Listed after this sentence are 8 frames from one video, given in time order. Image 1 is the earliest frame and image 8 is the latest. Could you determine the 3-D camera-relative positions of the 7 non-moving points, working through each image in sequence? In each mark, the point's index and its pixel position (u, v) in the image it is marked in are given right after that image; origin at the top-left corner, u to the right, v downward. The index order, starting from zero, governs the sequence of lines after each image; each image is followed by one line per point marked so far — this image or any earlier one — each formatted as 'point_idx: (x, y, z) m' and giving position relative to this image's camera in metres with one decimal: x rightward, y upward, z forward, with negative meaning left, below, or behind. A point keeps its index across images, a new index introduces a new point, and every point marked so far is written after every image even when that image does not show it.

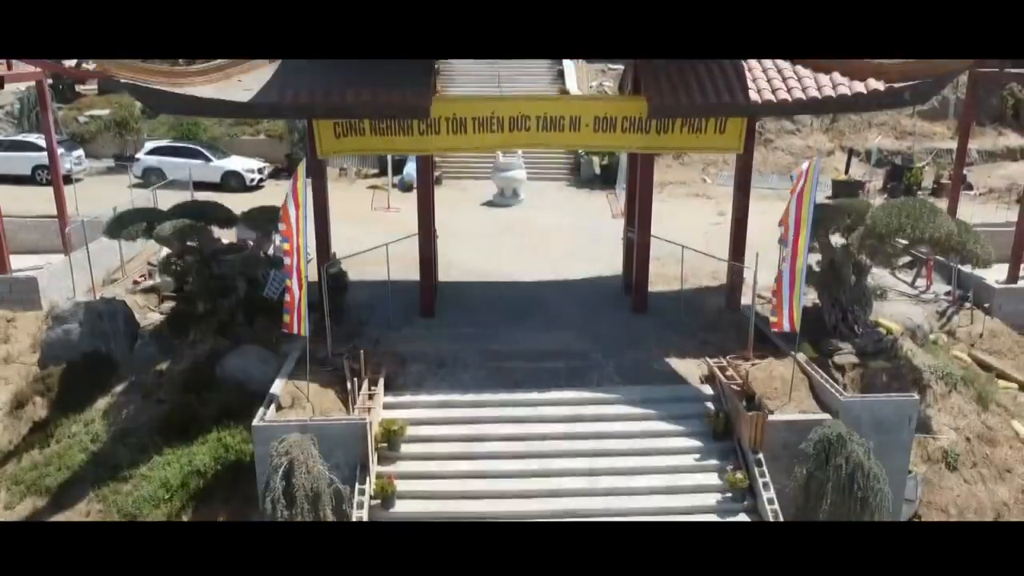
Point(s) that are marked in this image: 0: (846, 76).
0: (+3.9, +2.5, +11.7) m
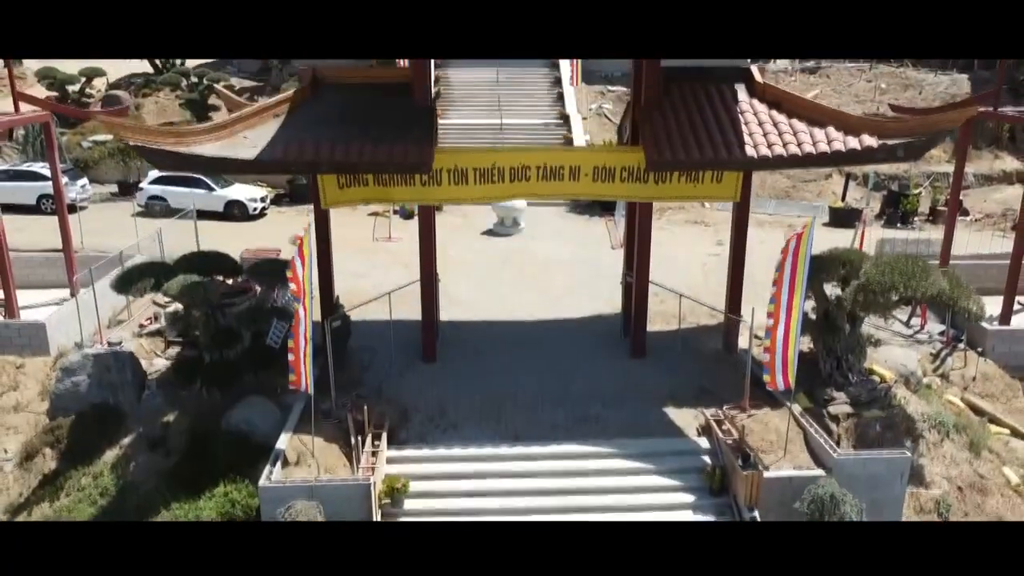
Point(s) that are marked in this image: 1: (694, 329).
0: (+3.9, +1.9, +11.9) m
1: (+2.8, -0.6, +15.0) m
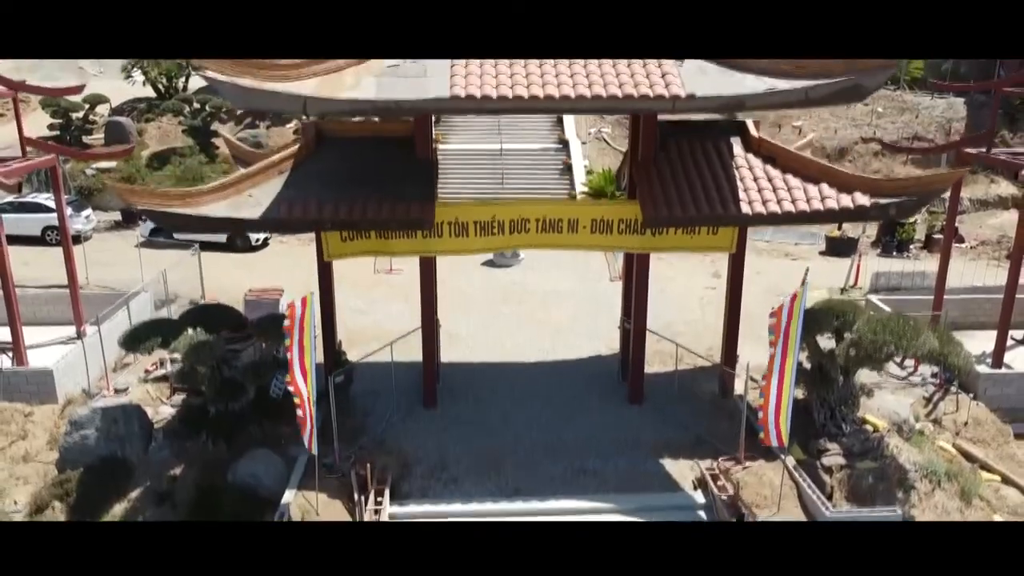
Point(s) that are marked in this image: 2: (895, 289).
0: (+3.9, +1.2, +12.1) m
1: (+2.8, -1.3, +15.3) m
2: (+7.5, 0.0, +19.5) m
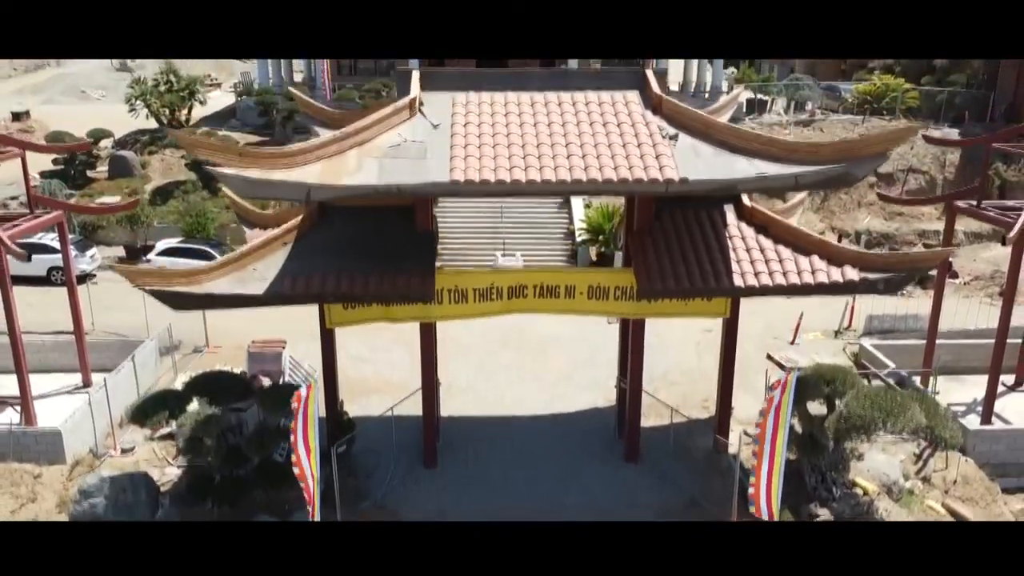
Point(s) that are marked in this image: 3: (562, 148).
0: (+3.9, +0.4, +12.4) m
1: (+2.7, -2.1, +15.6) m
2: (+7.4, -0.9, +19.8) m
3: (+0.6, +1.6, +11.5) m
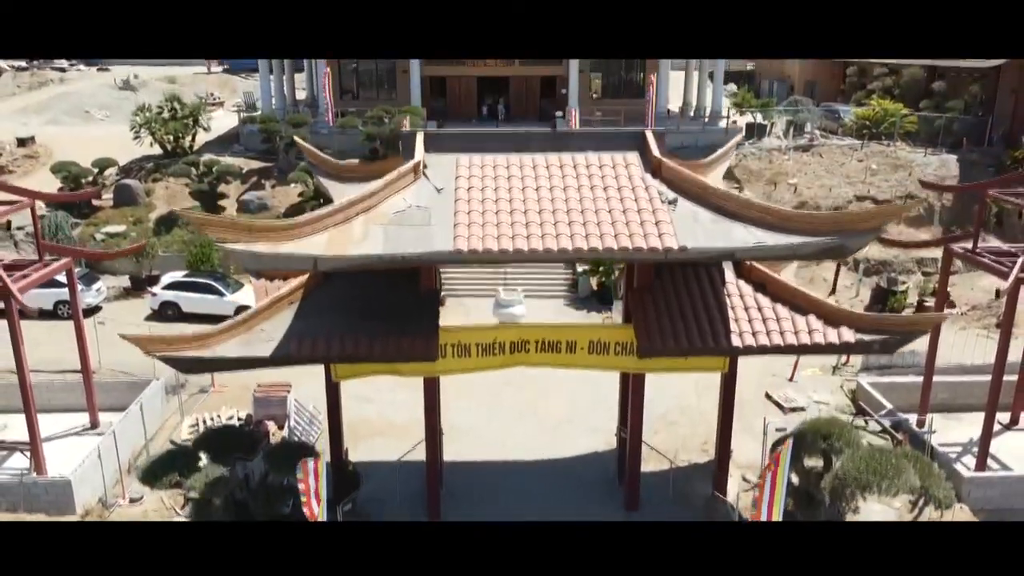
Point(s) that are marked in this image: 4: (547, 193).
0: (+3.9, -0.4, +12.7) m
1: (+2.8, -2.9, +15.8) m
2: (+7.5, -1.7, +20.0) m
3: (+0.6, +0.9, +11.7) m
4: (+0.4, +1.2, +12.2) m
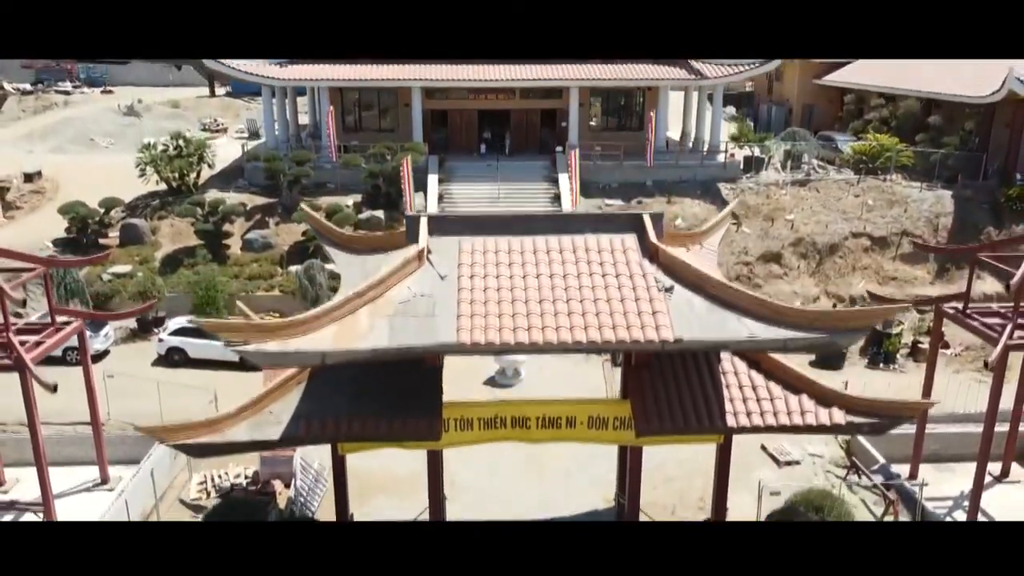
0: (+3.9, -1.4, +13.0) m
1: (+2.8, -3.9, +16.2) m
2: (+7.5, -2.7, +20.4) m
3: (+0.6, -0.2, +12.1) m
4: (+0.4, +0.1, +12.5) m
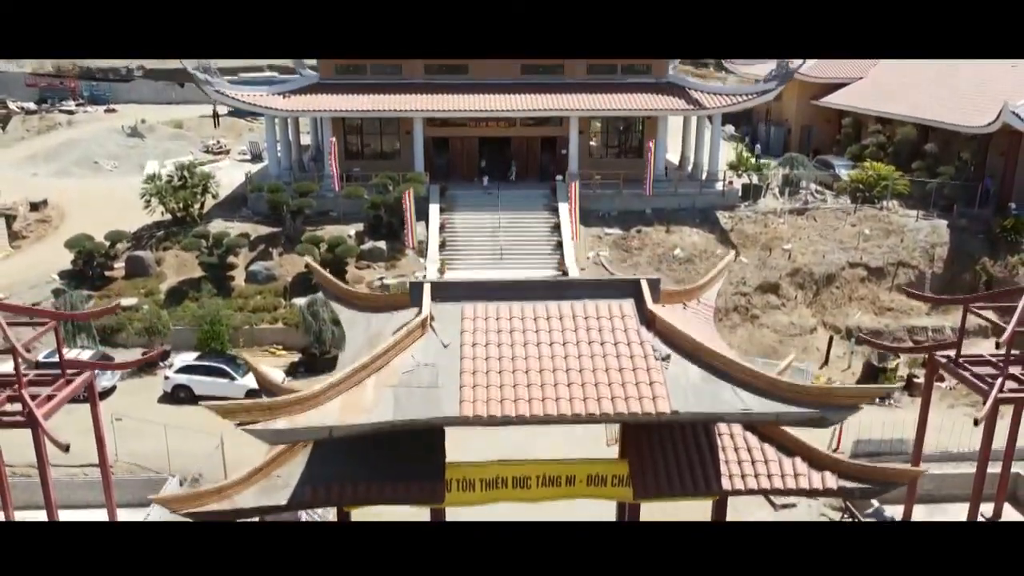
0: (+3.9, -2.3, +13.4) m
1: (+2.8, -4.8, +16.5) m
2: (+7.5, -3.6, +20.7) m
3: (+0.6, -1.1, +12.5) m
4: (+0.5, -0.8, +12.9) m
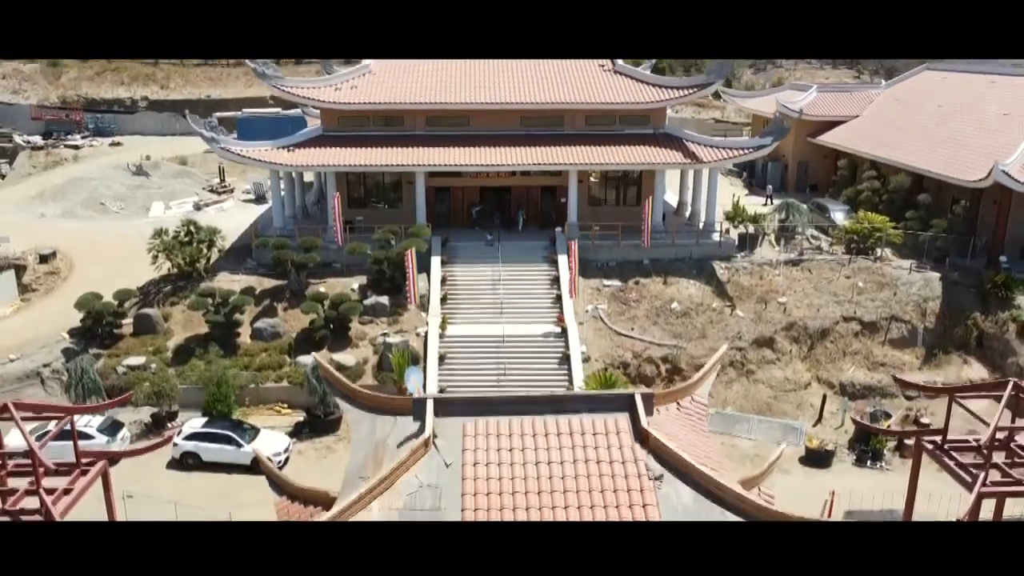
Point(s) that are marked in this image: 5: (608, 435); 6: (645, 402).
0: (+3.9, -4.0, +14.0) m
1: (+2.8, -6.4, +17.1) m
2: (+7.5, -5.2, +21.3) m
3: (+0.6, -2.7, +13.0) m
4: (+0.5, -2.4, +13.4) m
5: (+1.4, -2.1, +14.0) m
6: (+1.9, -1.6, +14.5) m
